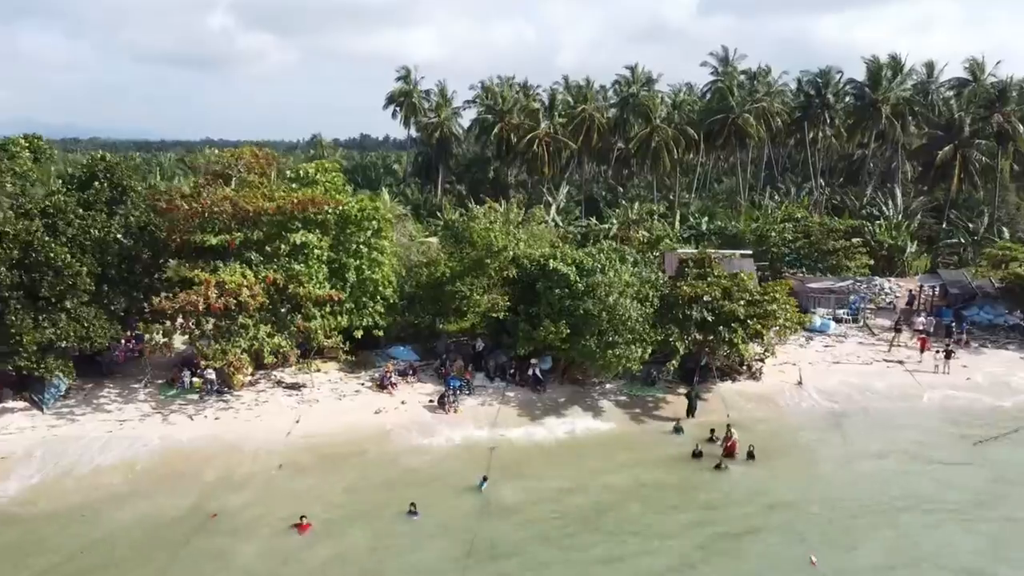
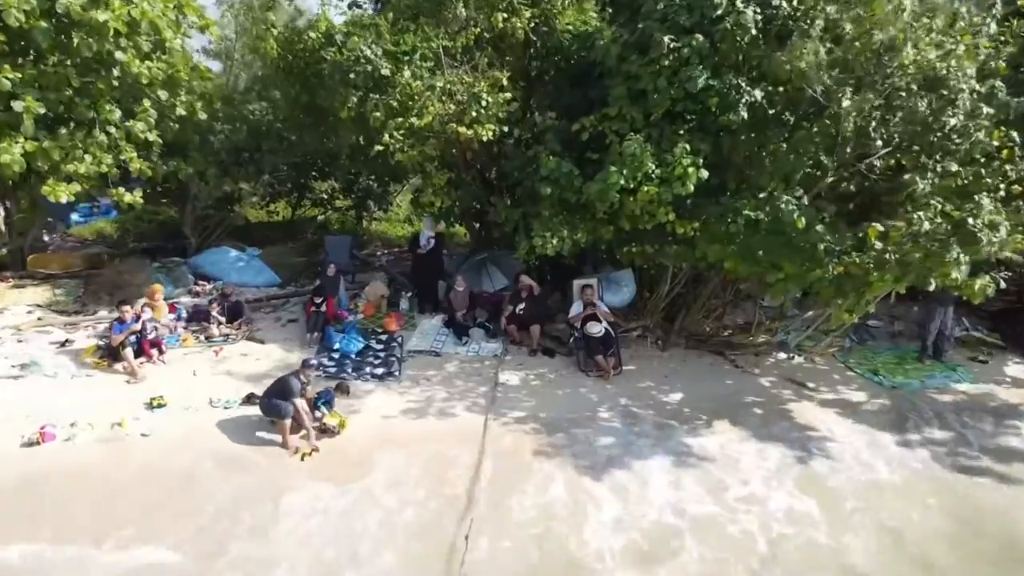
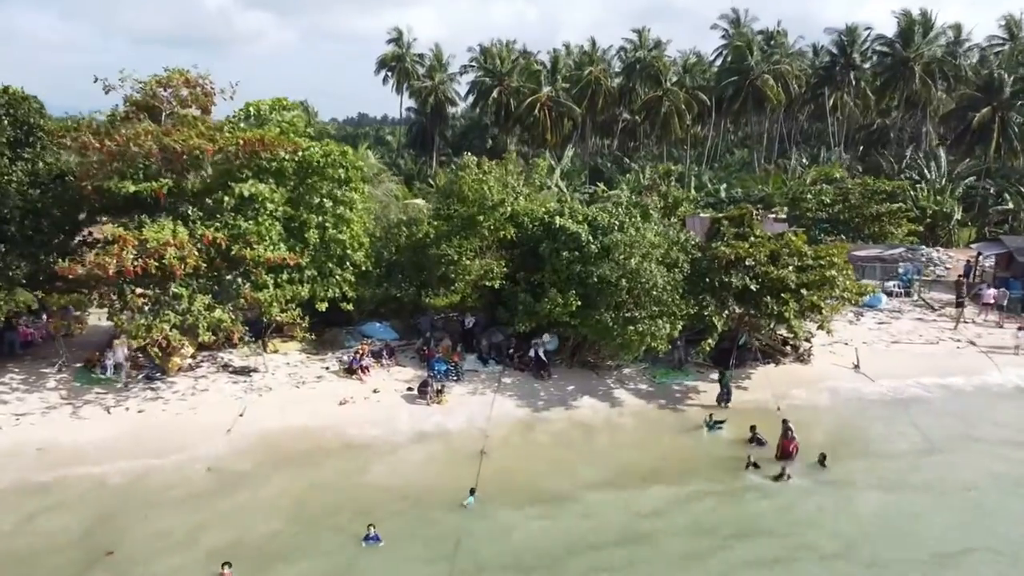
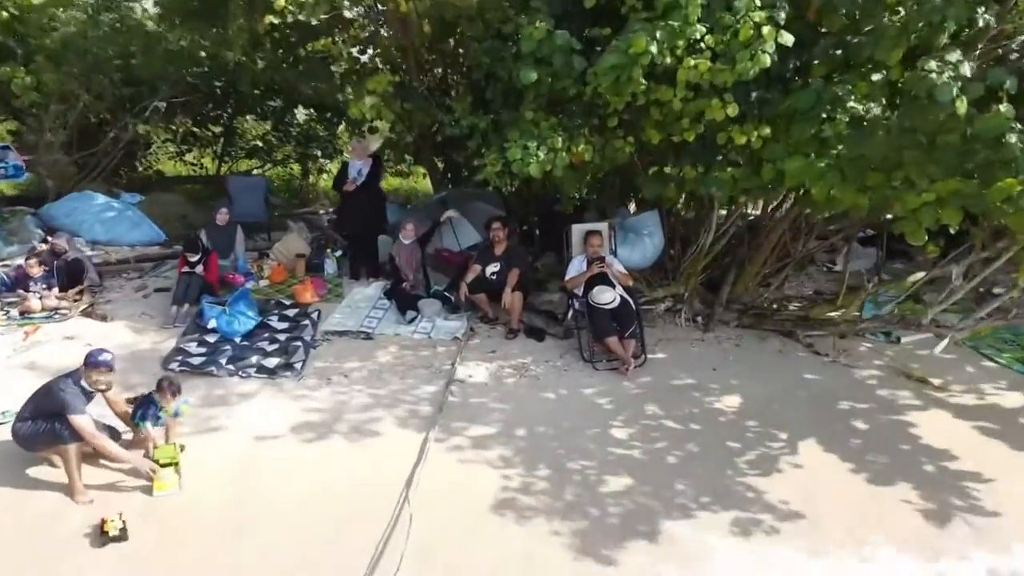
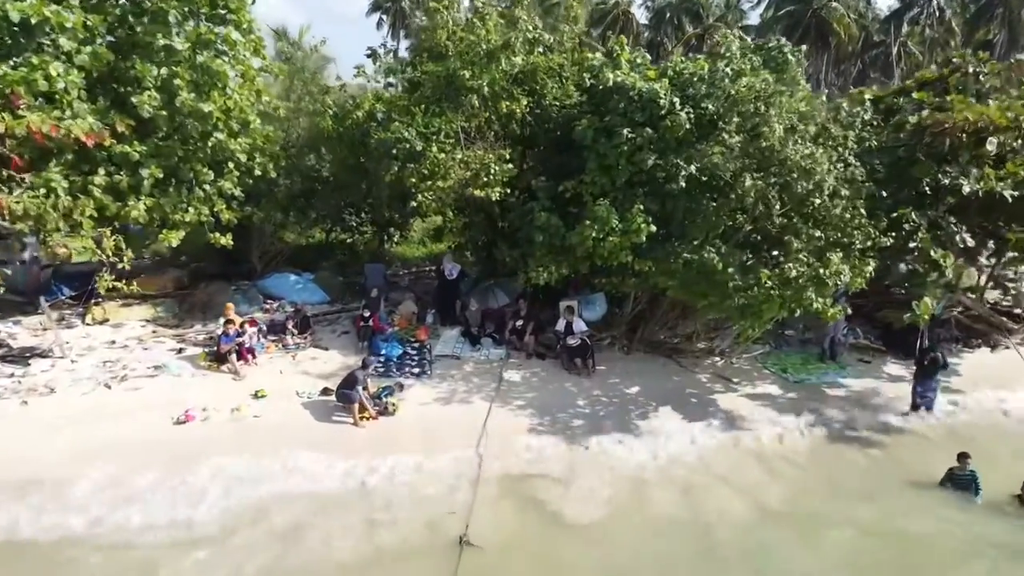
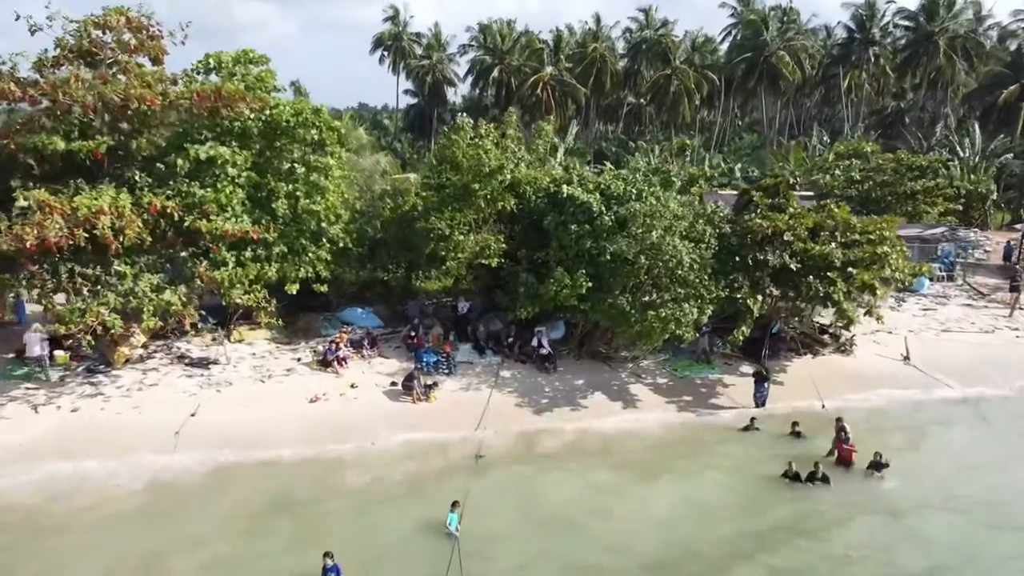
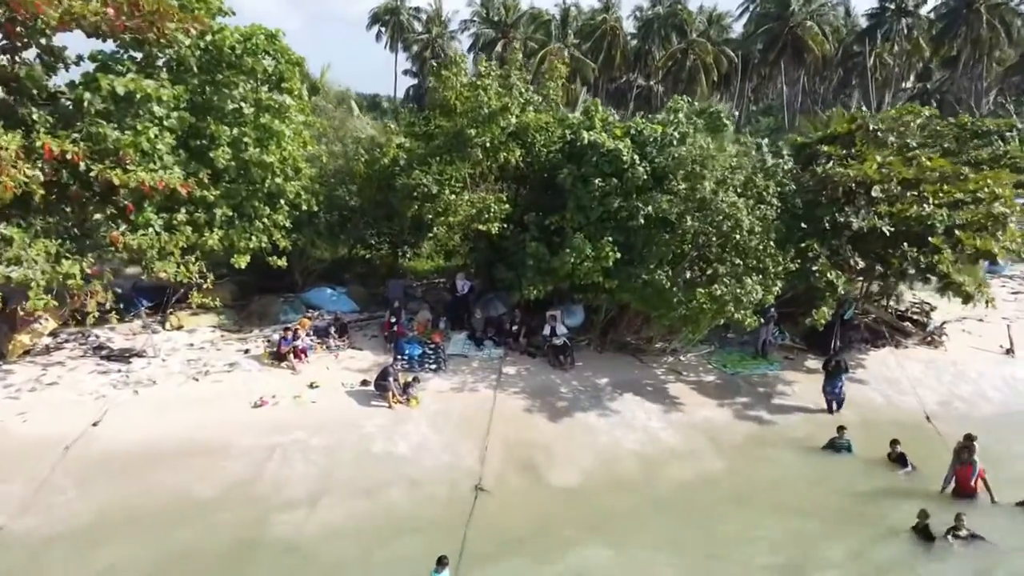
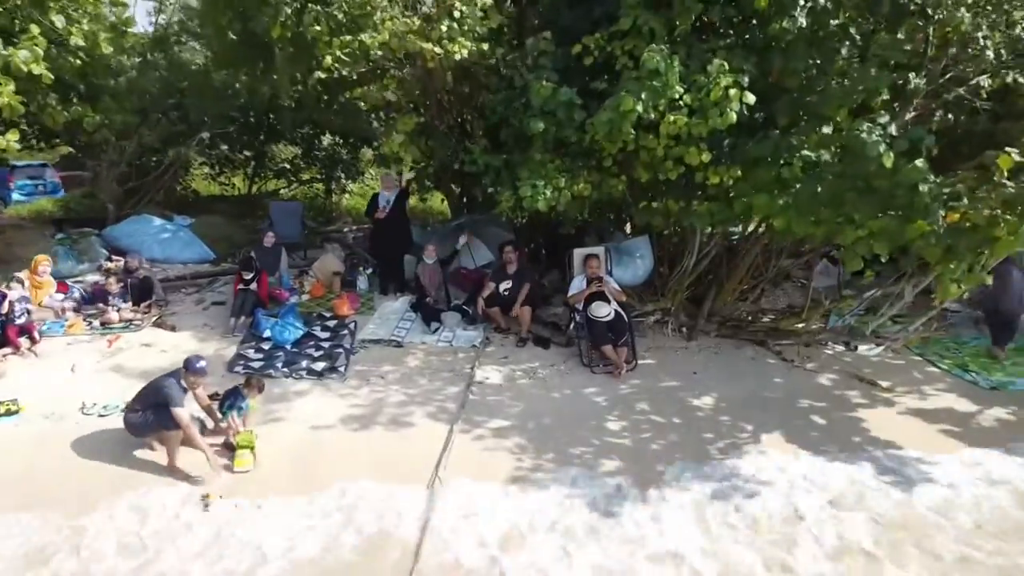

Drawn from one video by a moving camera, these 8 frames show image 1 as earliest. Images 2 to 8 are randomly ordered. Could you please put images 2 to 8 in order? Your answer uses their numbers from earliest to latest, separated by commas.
3, 6, 7, 5, 2, 8, 4
